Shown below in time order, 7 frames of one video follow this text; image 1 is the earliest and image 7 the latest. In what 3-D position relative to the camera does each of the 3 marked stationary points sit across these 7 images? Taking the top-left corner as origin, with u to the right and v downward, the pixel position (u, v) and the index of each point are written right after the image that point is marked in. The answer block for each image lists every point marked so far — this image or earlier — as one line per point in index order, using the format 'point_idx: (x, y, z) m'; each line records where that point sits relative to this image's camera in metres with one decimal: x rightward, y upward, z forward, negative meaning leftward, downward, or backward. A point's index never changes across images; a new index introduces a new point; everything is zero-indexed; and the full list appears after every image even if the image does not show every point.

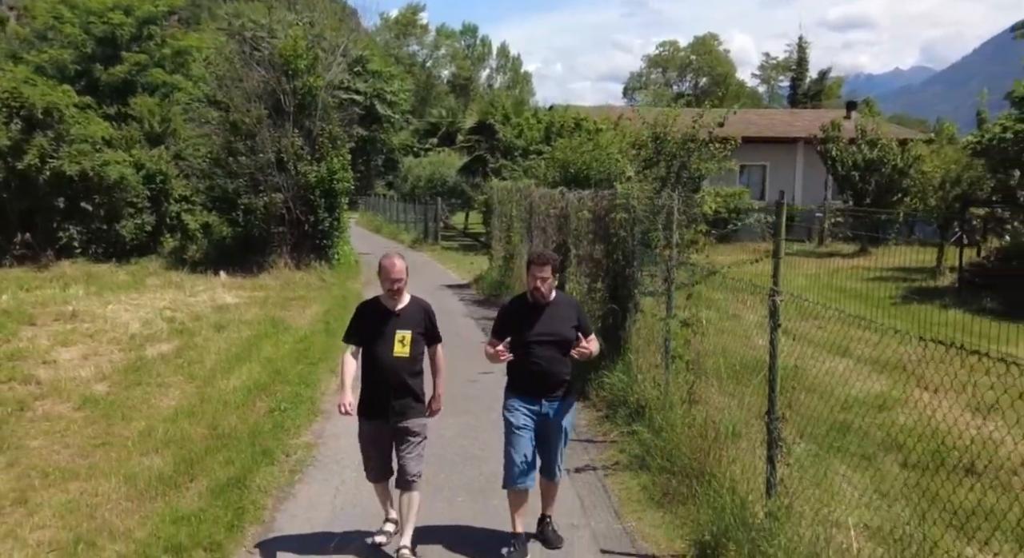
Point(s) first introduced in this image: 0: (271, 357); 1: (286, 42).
0: (-2.8, -0.9, +9.6) m
1: (-5.4, +5.7, +19.6) m
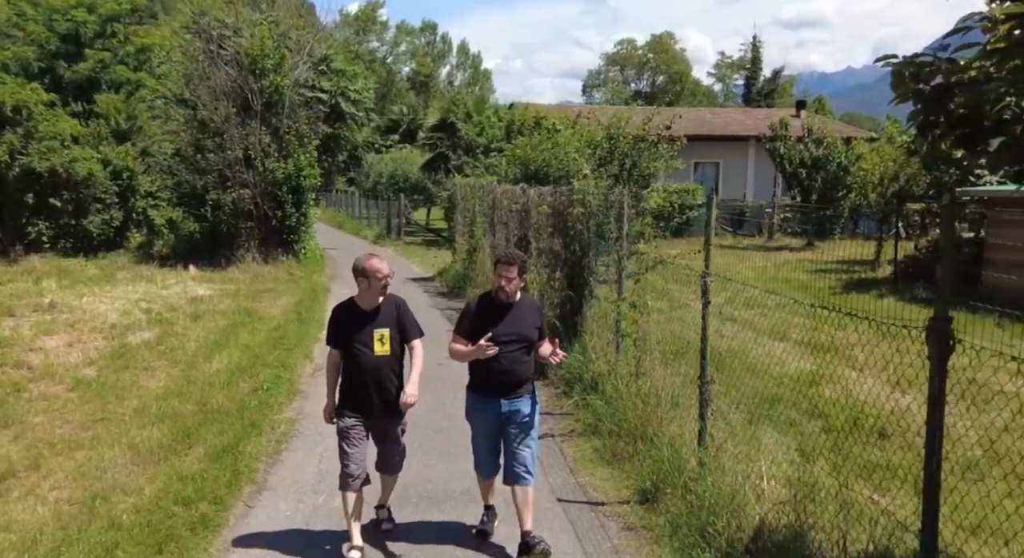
0: (-3.3, -0.8, +10.2) m
1: (-6.4, +5.8, +20.0) m
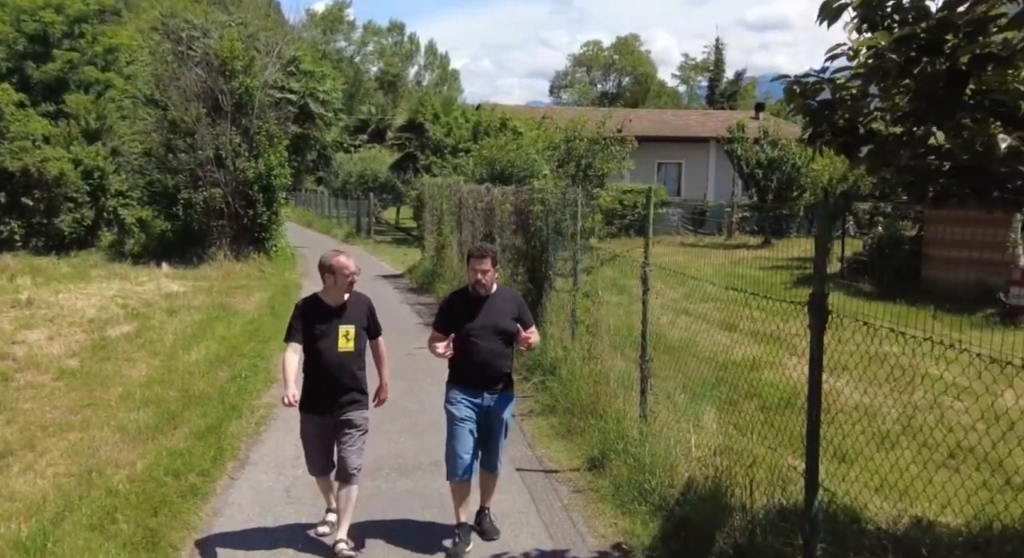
0: (-3.7, -0.7, +10.6) m
1: (-7.2, +5.9, +20.4) m
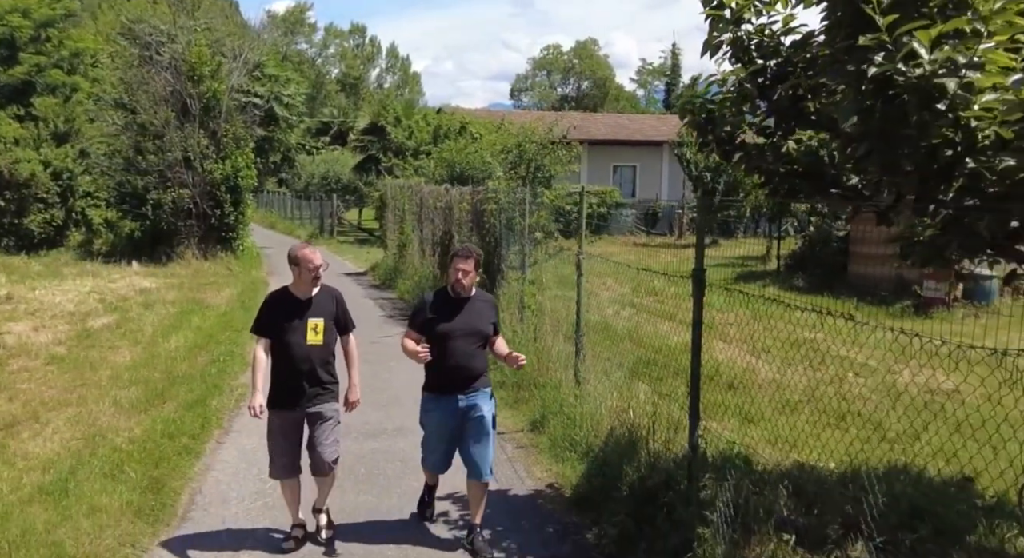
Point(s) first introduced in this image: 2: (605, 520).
0: (-4.4, -0.6, +11.4) m
1: (-8.3, +5.9, +21.0) m
2: (+0.6, -1.5, +5.1) m
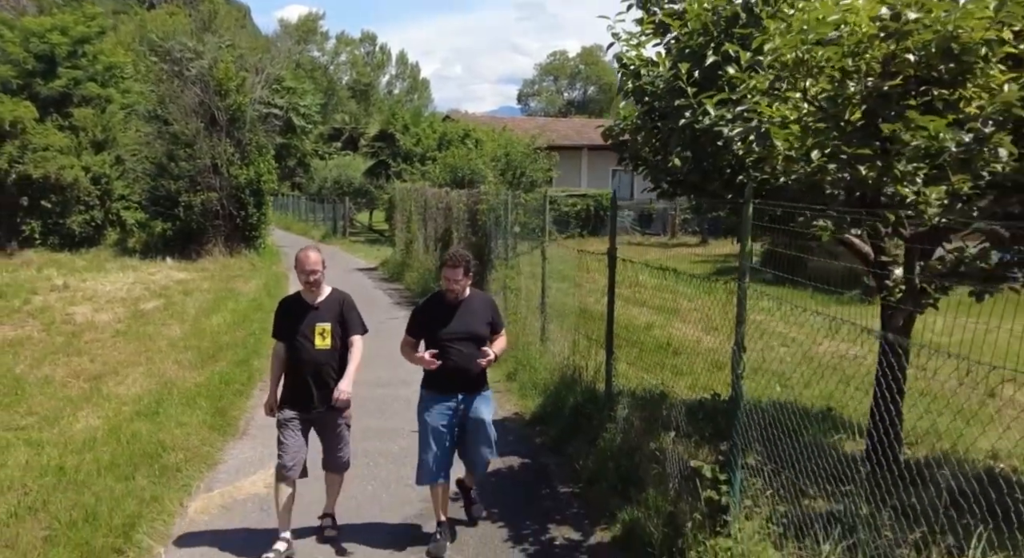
0: (-4.5, -0.5, +13.4) m
1: (-8.4, +6.1, +23.1) m
2: (+0.3, -1.3, +7.0) m
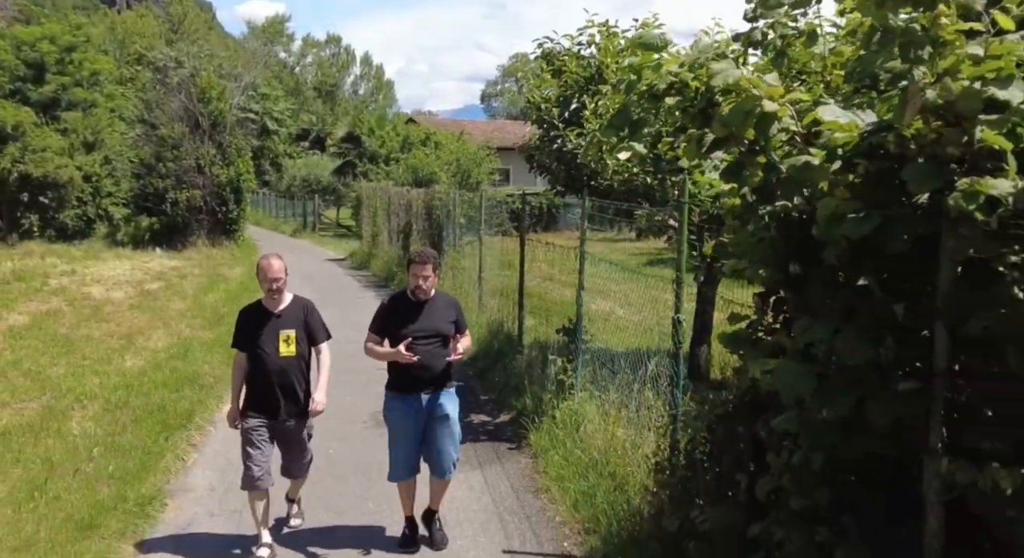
0: (-5.5, -0.2, +15.8) m
1: (-9.8, +6.4, +25.3) m
2: (-0.4, -1.0, +9.7) m
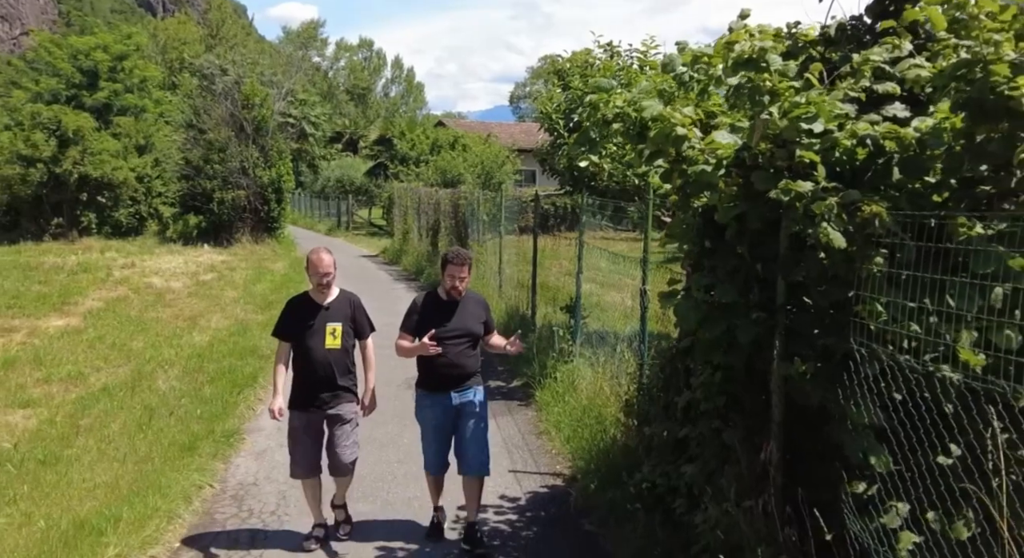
0: (-5.1, 0.0, +17.4) m
1: (-9.0, +6.6, +27.0) m
2: (-0.2, -0.9, +11.1) m
